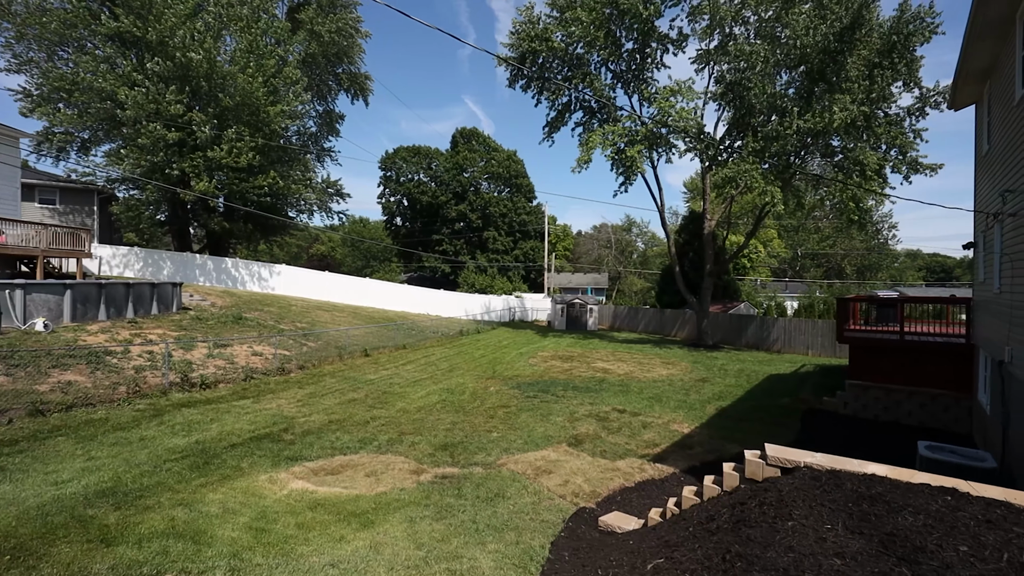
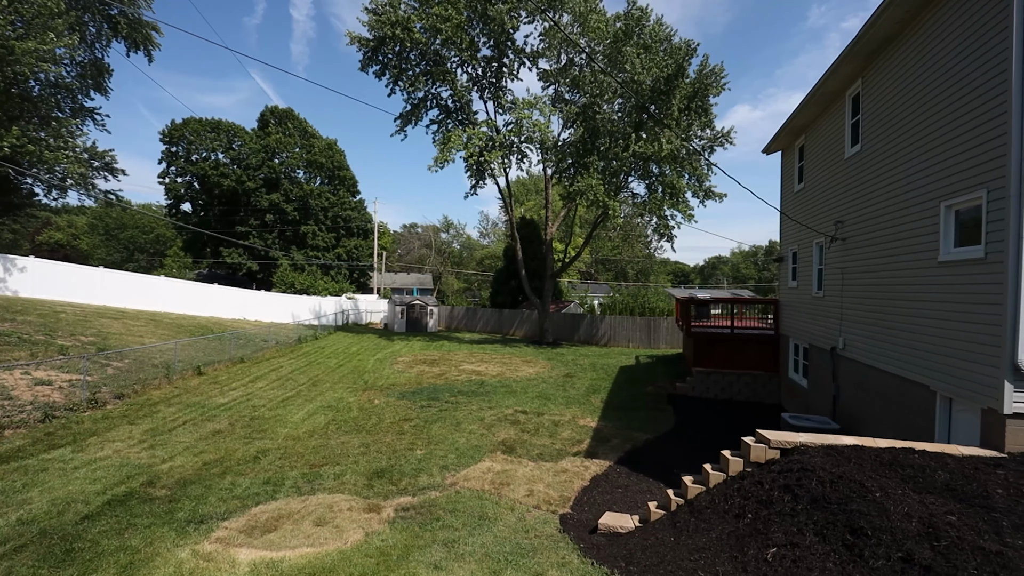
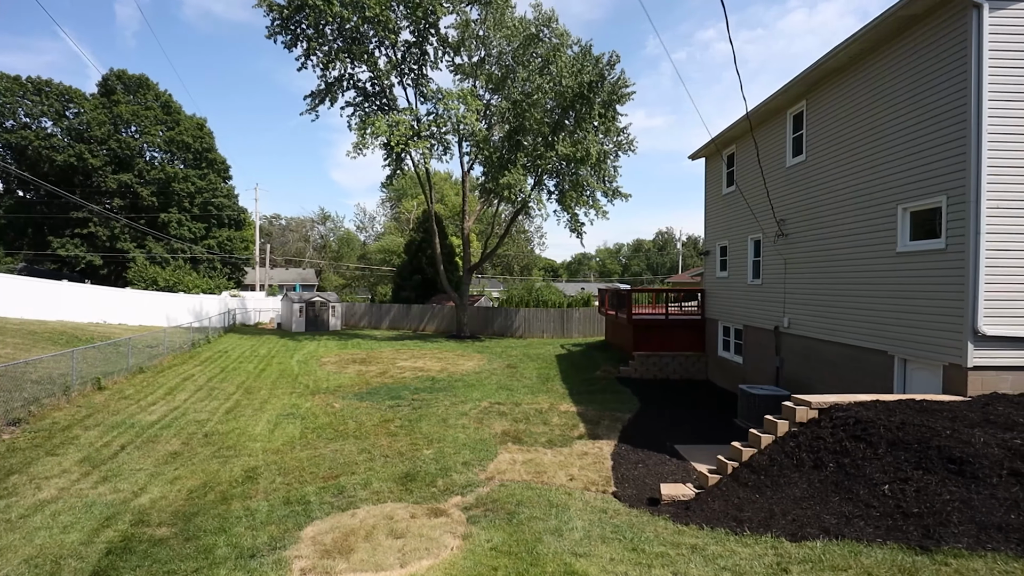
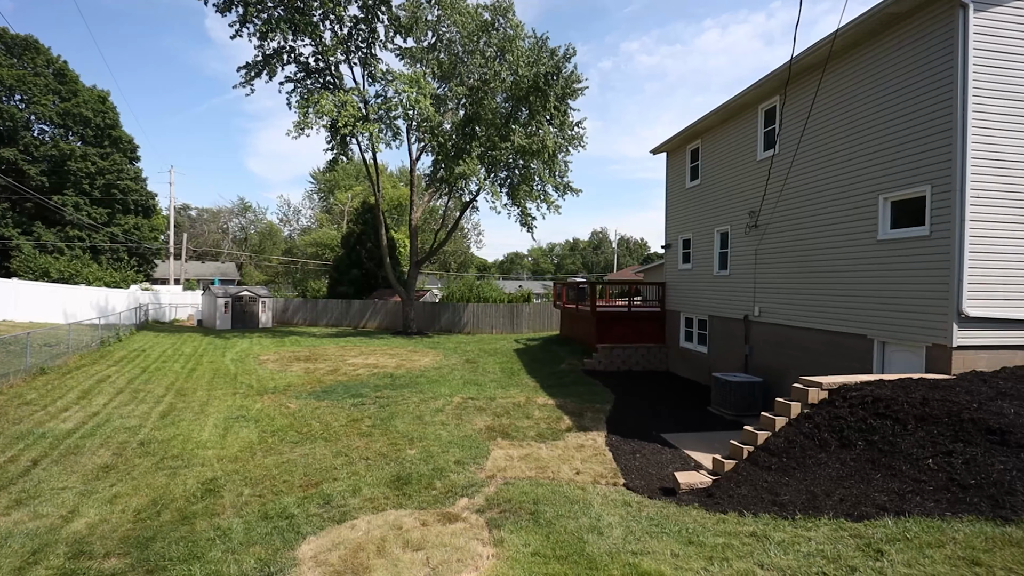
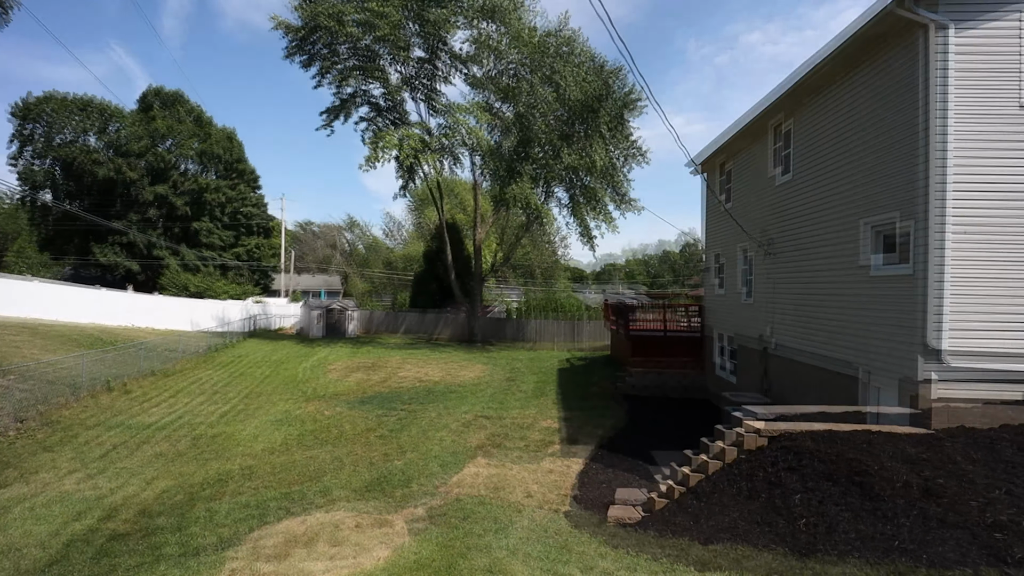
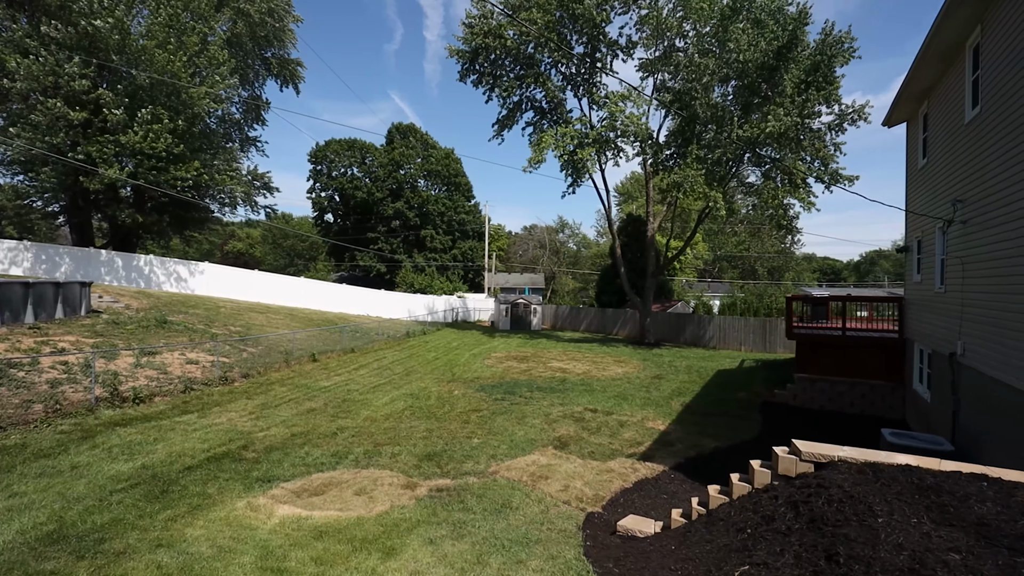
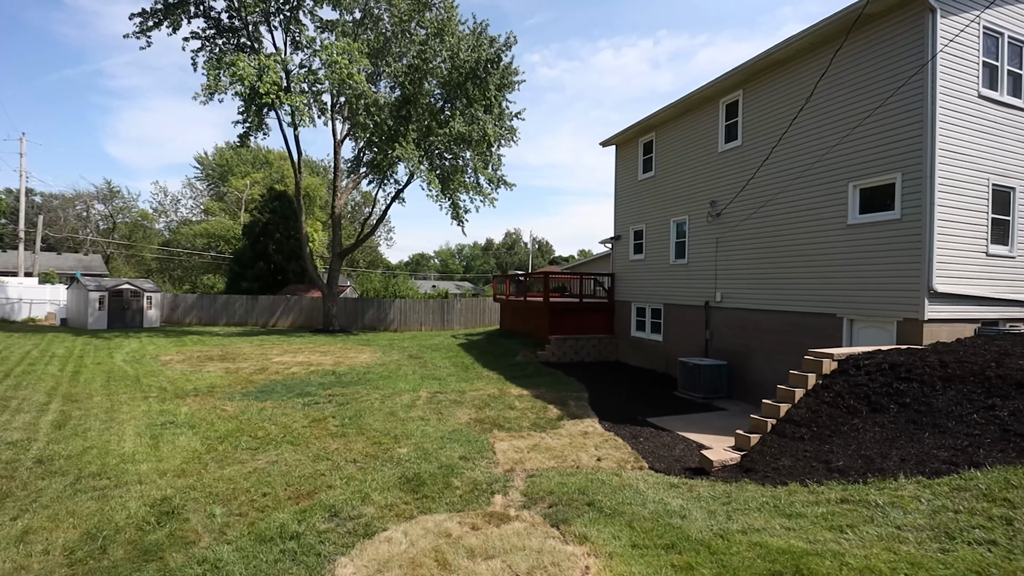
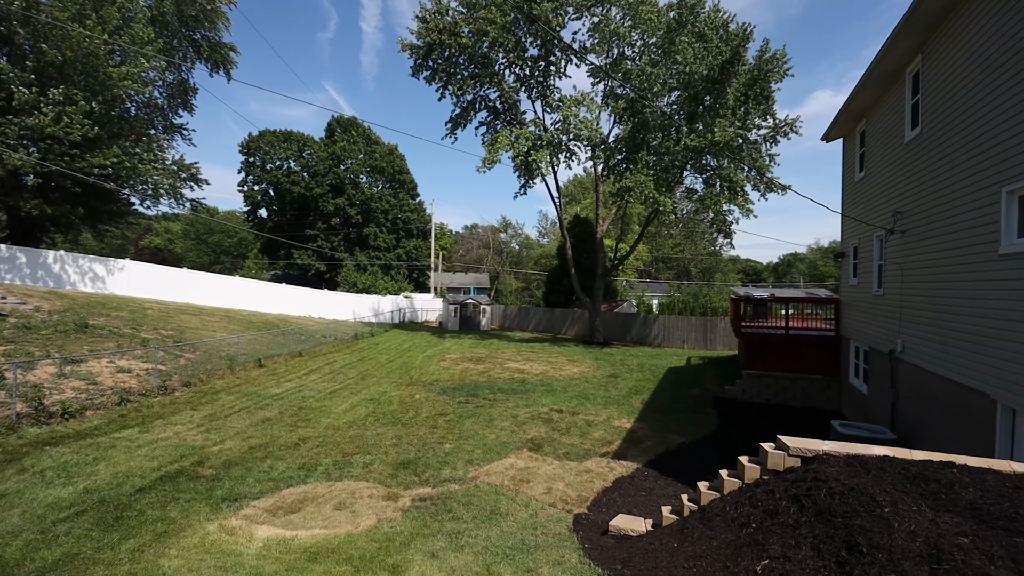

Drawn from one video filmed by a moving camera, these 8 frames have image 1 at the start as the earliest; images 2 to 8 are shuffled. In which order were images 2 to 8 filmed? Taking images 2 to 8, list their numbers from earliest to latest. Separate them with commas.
6, 8, 2, 5, 3, 4, 7
